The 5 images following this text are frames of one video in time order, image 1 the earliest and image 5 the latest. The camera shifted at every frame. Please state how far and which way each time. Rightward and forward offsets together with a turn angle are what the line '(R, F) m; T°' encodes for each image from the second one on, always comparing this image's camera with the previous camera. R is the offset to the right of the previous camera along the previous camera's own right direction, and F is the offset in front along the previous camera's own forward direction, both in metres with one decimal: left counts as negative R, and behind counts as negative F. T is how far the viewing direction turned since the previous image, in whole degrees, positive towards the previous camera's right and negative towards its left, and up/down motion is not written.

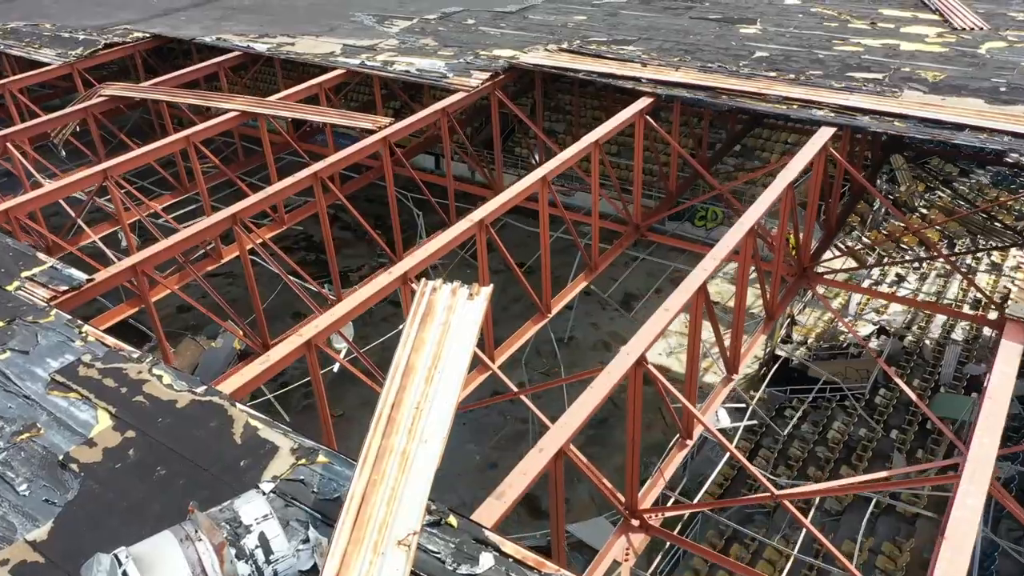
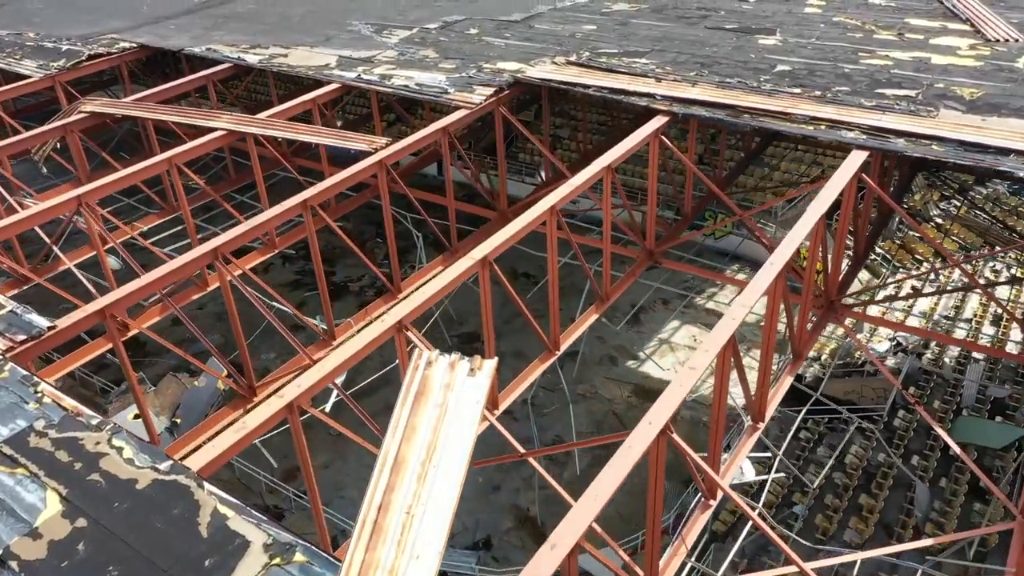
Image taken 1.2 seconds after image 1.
(0.0, +0.9) m; 0°
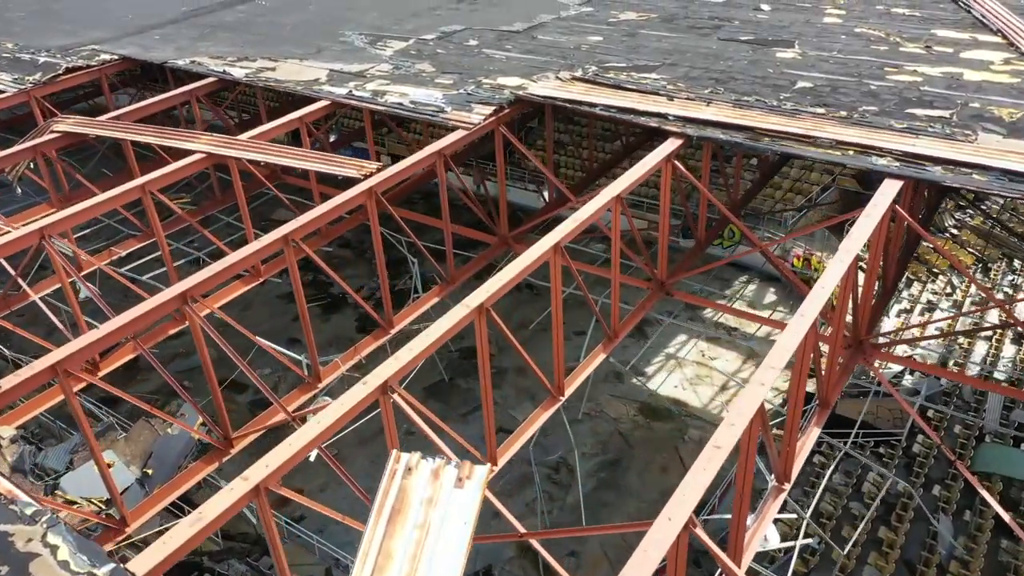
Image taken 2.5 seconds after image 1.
(0.0, +0.9) m; 0°
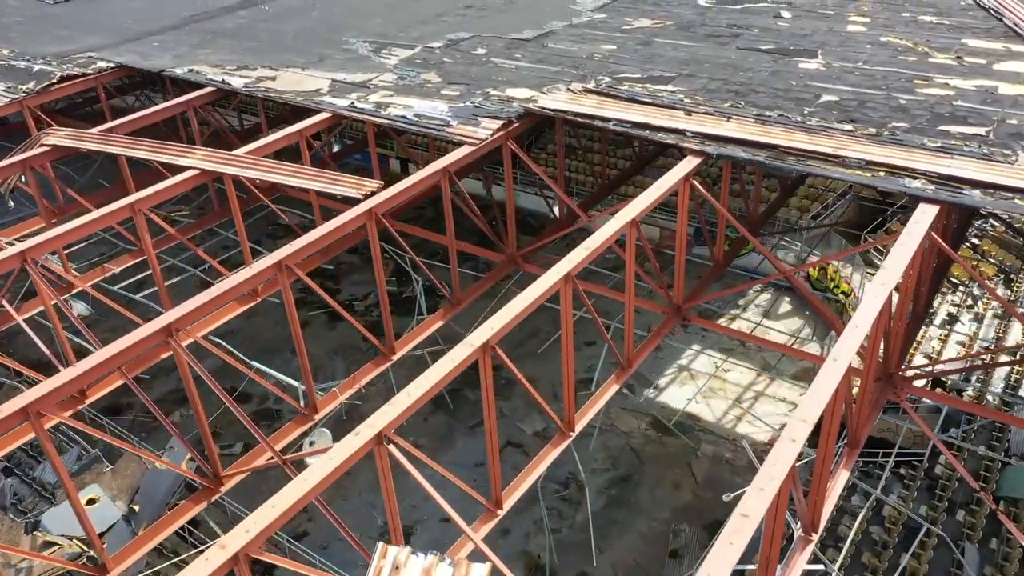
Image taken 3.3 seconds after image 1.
(0.0, +0.6) m; -1°
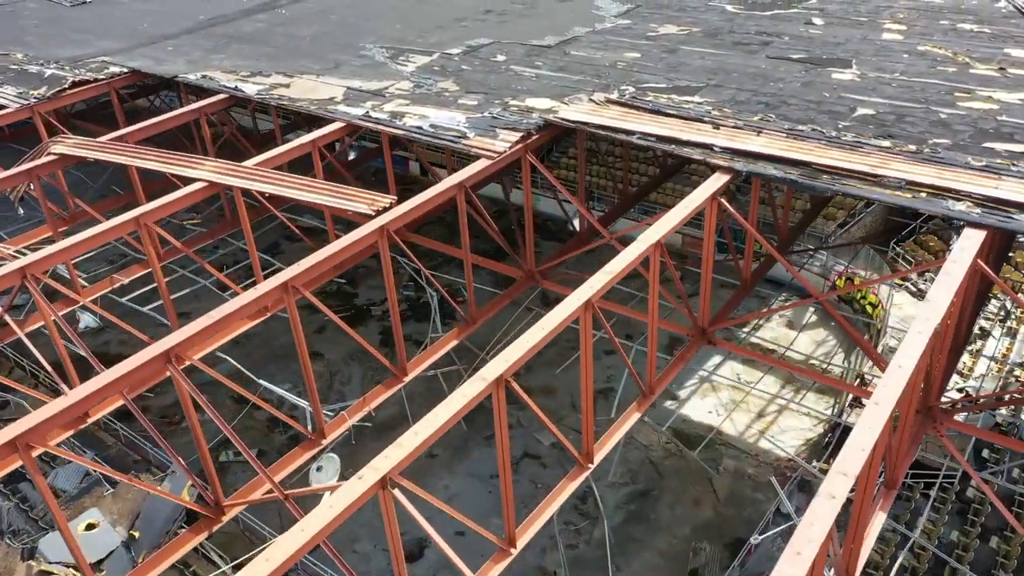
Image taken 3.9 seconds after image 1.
(0.0, +0.5) m; -1°
